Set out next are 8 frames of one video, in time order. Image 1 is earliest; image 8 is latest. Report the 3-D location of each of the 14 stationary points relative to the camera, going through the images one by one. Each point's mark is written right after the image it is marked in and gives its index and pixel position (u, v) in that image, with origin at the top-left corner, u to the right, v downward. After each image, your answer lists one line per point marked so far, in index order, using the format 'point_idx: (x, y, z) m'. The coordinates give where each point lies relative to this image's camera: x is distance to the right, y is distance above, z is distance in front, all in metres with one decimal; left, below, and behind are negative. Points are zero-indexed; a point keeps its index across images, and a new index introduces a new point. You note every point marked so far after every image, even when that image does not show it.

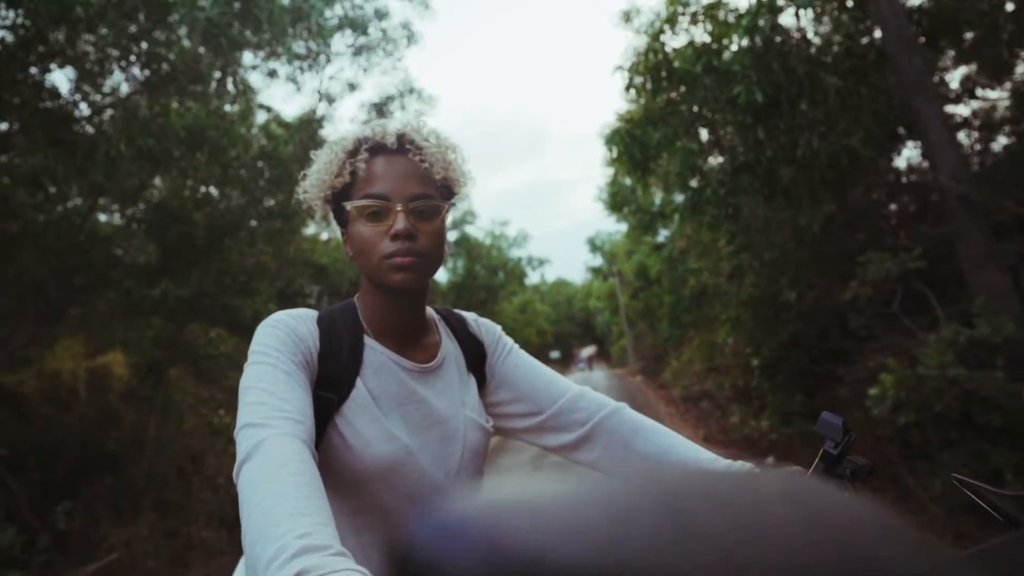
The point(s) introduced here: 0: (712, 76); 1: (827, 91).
0: (+1.9, +2.0, +6.1) m
1: (+2.8, +1.8, +5.8) m
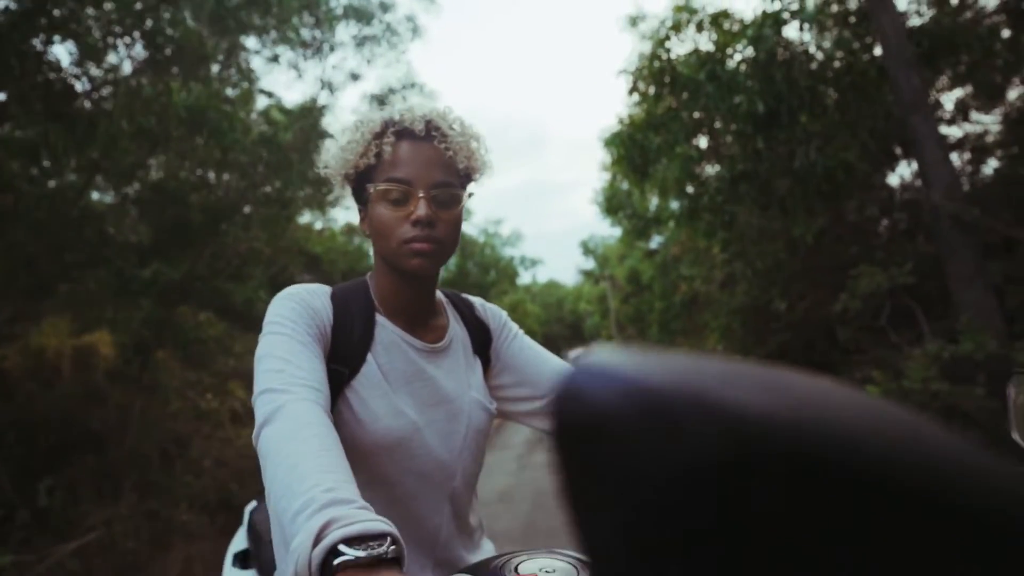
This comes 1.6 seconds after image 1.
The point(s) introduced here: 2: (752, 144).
0: (+1.9, +1.9, +6.1) m
1: (+2.9, +1.7, +5.9) m
2: (+2.3, +1.4, +6.1) m
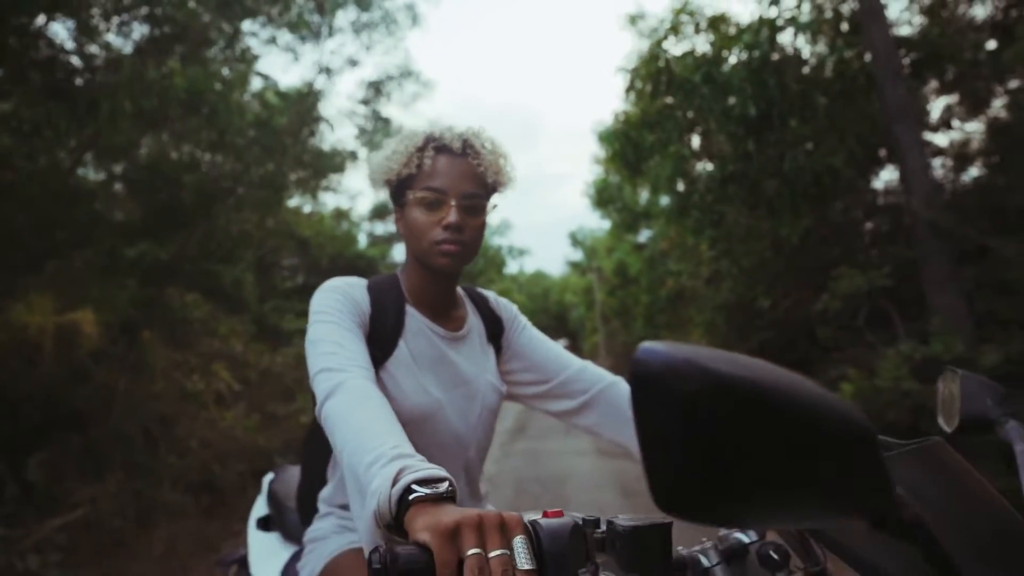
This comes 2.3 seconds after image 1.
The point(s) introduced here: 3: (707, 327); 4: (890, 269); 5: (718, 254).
0: (+1.9, +2.0, +6.3) m
1: (+2.8, +1.7, +6.1) m
2: (+2.2, +1.4, +6.3) m
3: (+2.6, -0.5, +8.5) m
4: (+3.6, +0.2, +6.2) m
5: (+2.4, +0.4, +7.5) m
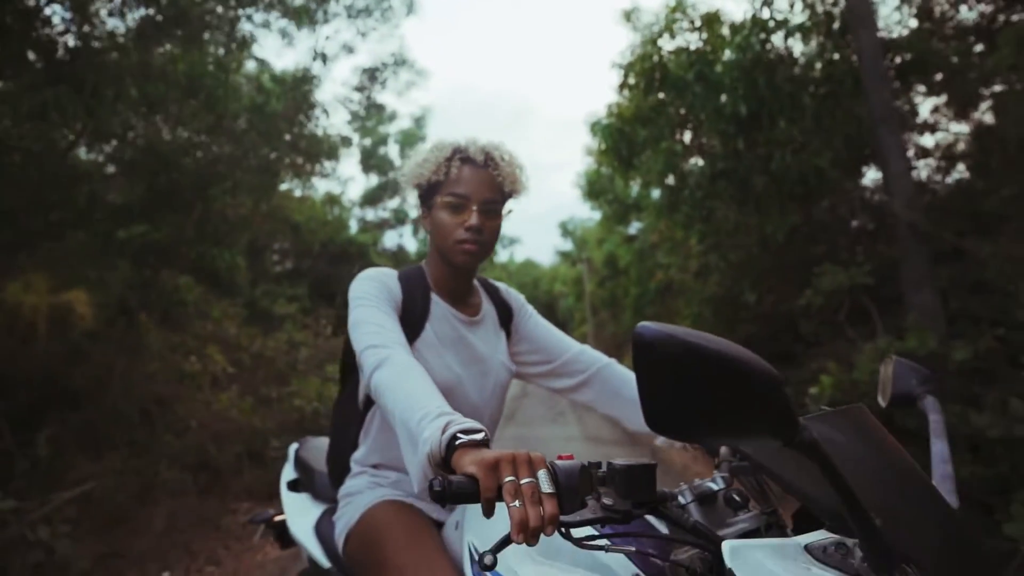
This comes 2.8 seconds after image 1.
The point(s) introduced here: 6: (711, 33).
0: (+1.9, +2.0, +6.5) m
1: (+2.8, +1.7, +6.3) m
2: (+2.2, +1.4, +6.4) m
3: (+2.5, -0.4, +8.7) m
4: (+3.5, +0.2, +6.4) m
5: (+2.3, +0.5, +7.7) m
6: (+2.0, +2.6, +6.6) m
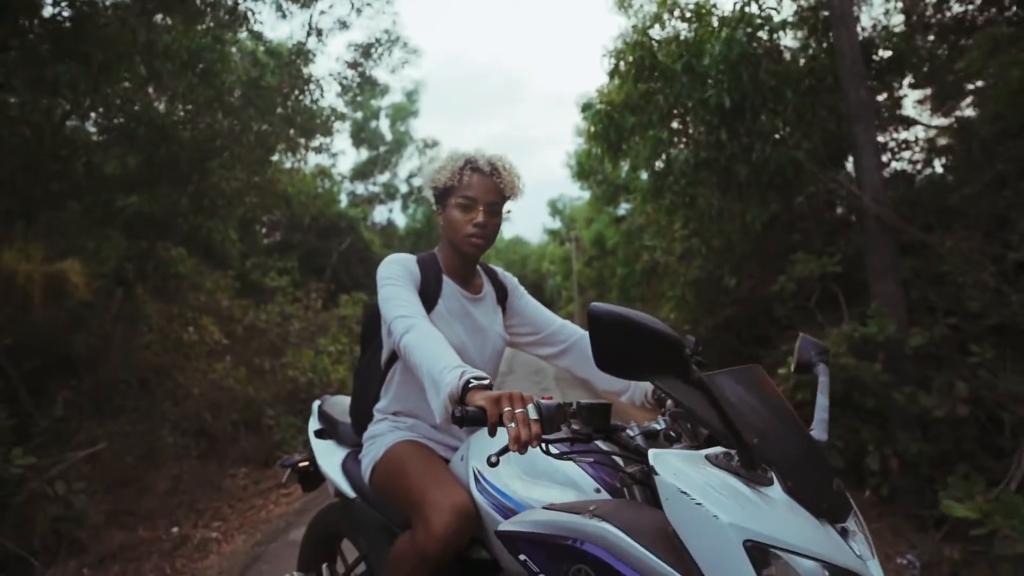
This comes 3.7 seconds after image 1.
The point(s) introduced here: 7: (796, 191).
0: (+1.8, +2.2, +6.7) m
1: (+2.8, +1.9, +6.6) m
2: (+2.1, +1.6, +6.7) m
3: (+2.3, -0.2, +9.0) m
4: (+3.4, +0.3, +6.7) m
5: (+2.2, +0.7, +8.0) m
6: (+2.0, +2.8, +6.9) m
7: (+3.1, +1.0, +7.0) m
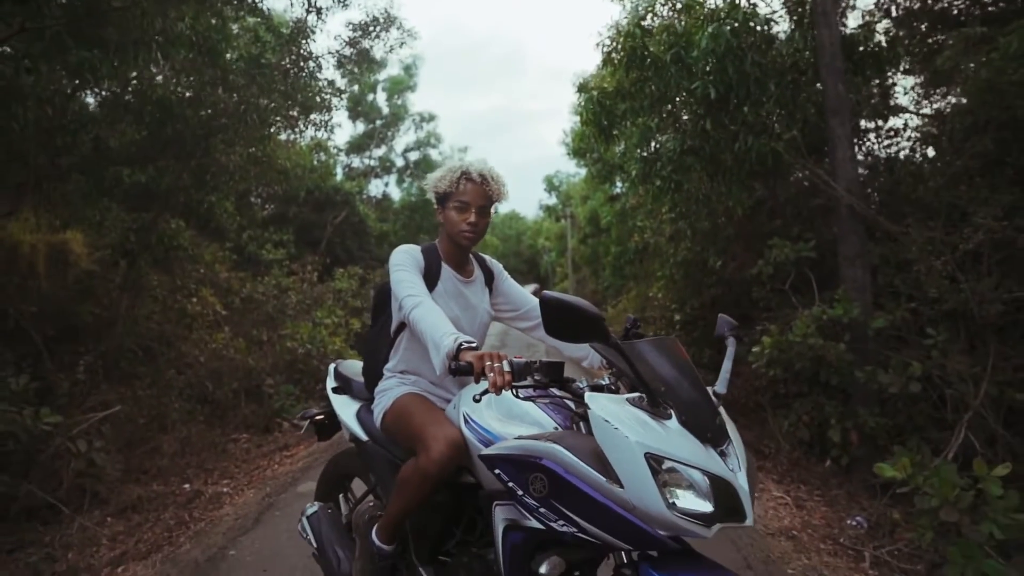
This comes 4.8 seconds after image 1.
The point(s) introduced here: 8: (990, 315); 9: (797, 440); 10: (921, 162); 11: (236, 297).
0: (+1.8, +2.4, +7.0) m
1: (+2.7, +2.0, +6.8) m
2: (+2.1, +1.8, +7.0) m
3: (+2.2, +0.1, +9.4) m
4: (+3.4, +0.5, +7.1) m
5: (+2.1, +0.9, +8.4) m
6: (+2.0, +3.0, +7.1) m
7: (+3.0, +1.2, +7.3) m
8: (+3.4, -0.2, +4.7) m
9: (+2.5, -1.3, +5.6) m
10: (+3.9, +1.2, +6.2) m
11: (-4.4, -0.1, +10.4) m
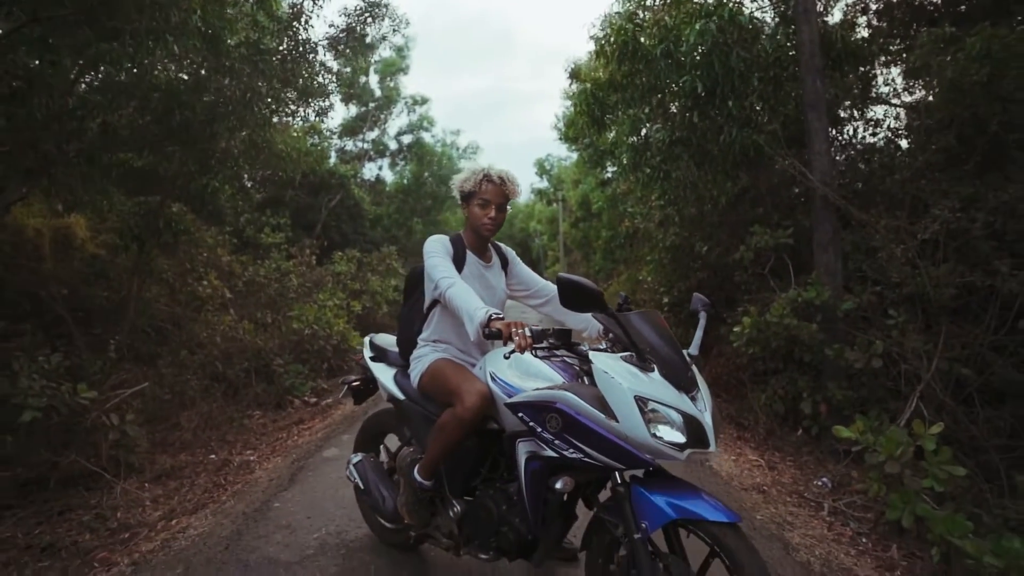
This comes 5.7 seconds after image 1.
0: (+1.8, +2.6, +7.4) m
1: (+2.7, +2.2, +7.3) m
2: (+2.0, +2.0, +7.4) m
3: (+2.2, +0.3, +9.8) m
4: (+3.3, +0.7, +7.6) m
5: (+2.1, +1.1, +8.8) m
6: (+1.9, +3.2, +7.5) m
7: (+3.0, +1.4, +7.8) m
8: (+3.5, -0.1, +5.2) m
9: (+2.5, -1.2, +6.1) m
10: (+3.9, +1.4, +6.6) m
11: (-4.5, +0.1, +10.7) m
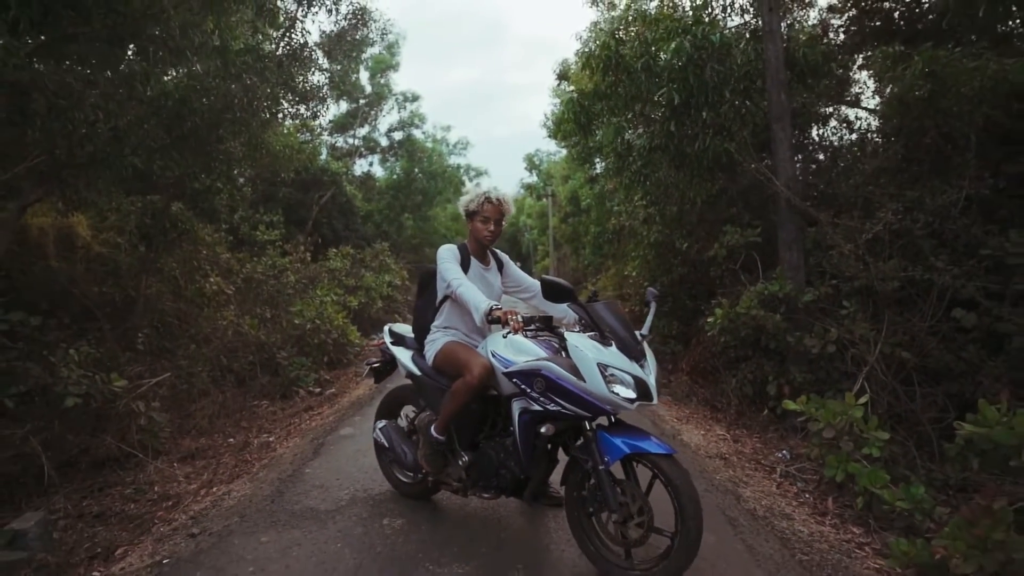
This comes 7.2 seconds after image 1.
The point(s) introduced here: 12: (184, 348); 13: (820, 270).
0: (+1.7, +2.7, +8.0) m
1: (+2.6, +2.3, +7.9) m
2: (+1.9, +2.0, +8.0) m
3: (+2.0, +0.4, +10.4) m
4: (+3.2, +0.8, +8.2) m
5: (+2.0, +1.2, +9.4) m
6: (+1.8, +3.2, +8.1) m
7: (+2.9, +1.5, +8.4) m
8: (+3.4, 0.0, +5.8) m
9: (+2.4, -1.1, +6.7) m
10: (+3.8, +1.4, +7.2) m
11: (-4.6, +0.2, +11.2) m
12: (-4.4, -0.8, +8.9) m
13: (+3.3, +0.2, +6.9) m
